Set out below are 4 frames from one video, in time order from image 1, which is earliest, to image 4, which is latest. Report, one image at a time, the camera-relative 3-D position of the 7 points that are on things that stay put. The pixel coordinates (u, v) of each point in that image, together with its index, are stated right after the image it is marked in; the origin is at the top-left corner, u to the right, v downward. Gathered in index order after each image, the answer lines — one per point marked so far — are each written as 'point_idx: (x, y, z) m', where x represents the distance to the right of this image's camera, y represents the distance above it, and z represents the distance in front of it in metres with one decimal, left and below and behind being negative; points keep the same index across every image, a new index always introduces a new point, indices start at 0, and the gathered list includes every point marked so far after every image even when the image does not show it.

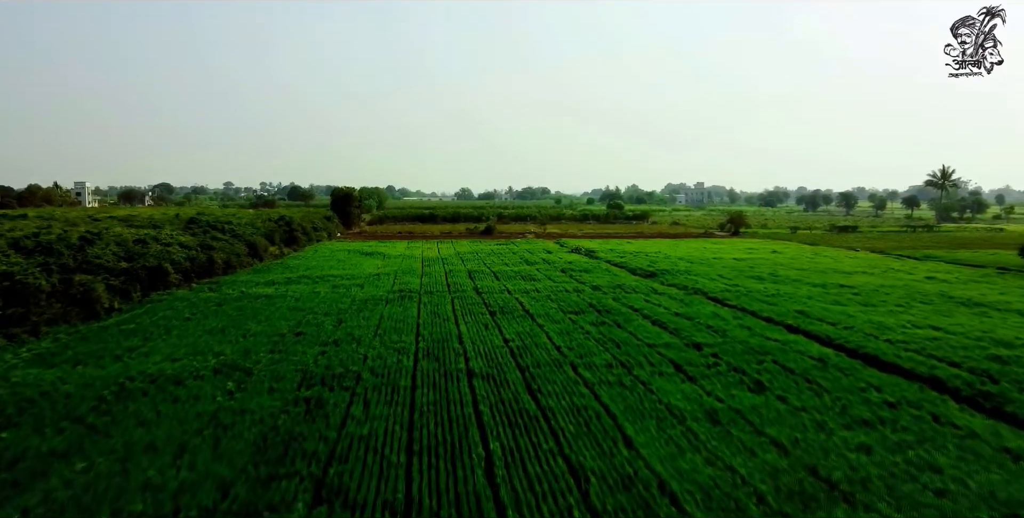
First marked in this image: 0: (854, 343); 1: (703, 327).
0: (+7.3, -1.8, +17.3) m
1: (+4.5, -1.6, +19.1) m
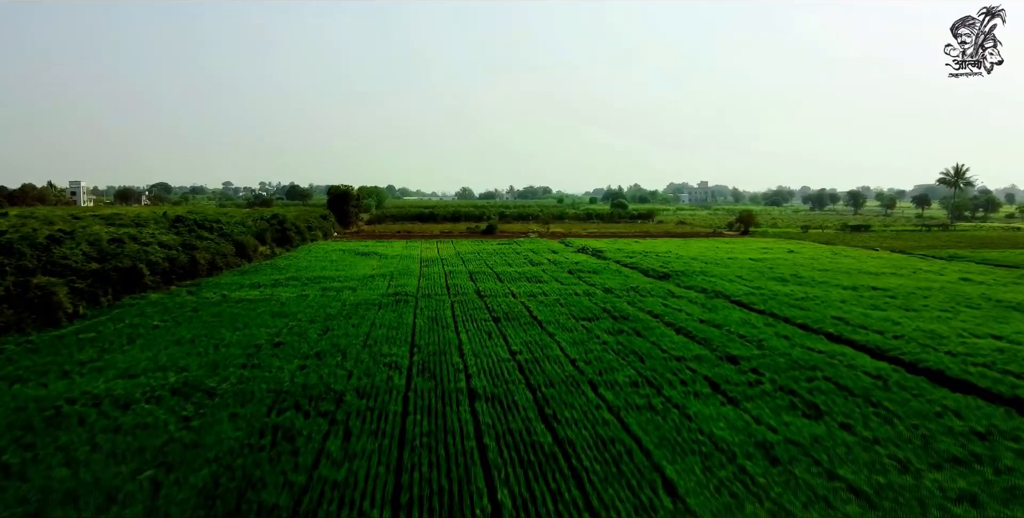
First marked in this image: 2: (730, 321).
0: (+7.4, -1.8, +15.1) m
1: (+4.6, -1.6, +16.9) m
2: (+5.1, -1.5, +19.2) m
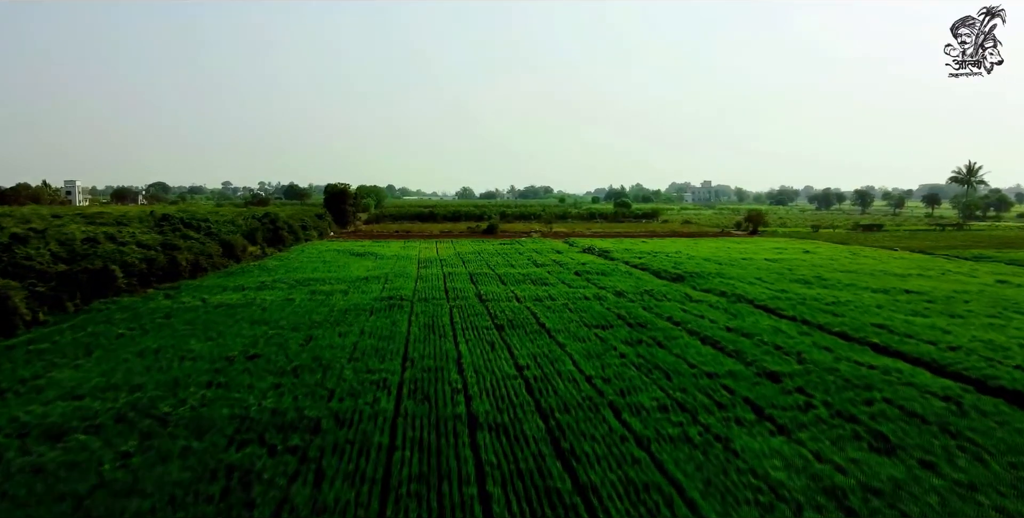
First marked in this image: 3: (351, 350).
0: (+7.5, -1.8, +13.1) m
1: (+4.7, -1.7, +14.9) m
2: (+5.3, -1.5, +17.2) m
3: (-3.0, -1.7, +15.2) m
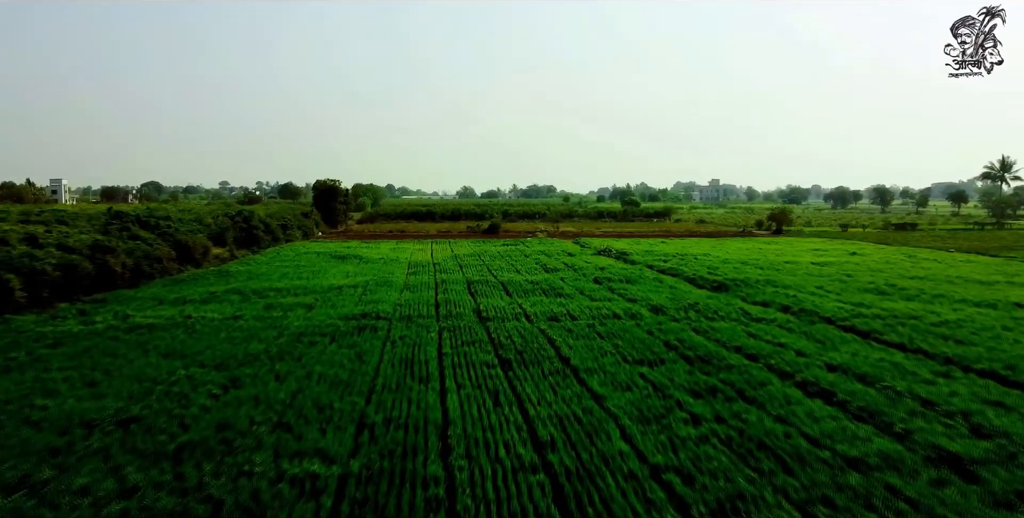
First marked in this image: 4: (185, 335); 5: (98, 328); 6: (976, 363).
0: (+7.7, -1.9, +8.1) m
1: (+4.9, -1.8, +9.9) m
2: (+5.4, -1.6, +12.1) m
3: (-2.9, -1.9, +10.2) m
4: (-6.3, -1.4, +15.5) m
5: (-8.4, -1.4, +16.6) m
6: (+7.1, -1.6, +12.5) m
